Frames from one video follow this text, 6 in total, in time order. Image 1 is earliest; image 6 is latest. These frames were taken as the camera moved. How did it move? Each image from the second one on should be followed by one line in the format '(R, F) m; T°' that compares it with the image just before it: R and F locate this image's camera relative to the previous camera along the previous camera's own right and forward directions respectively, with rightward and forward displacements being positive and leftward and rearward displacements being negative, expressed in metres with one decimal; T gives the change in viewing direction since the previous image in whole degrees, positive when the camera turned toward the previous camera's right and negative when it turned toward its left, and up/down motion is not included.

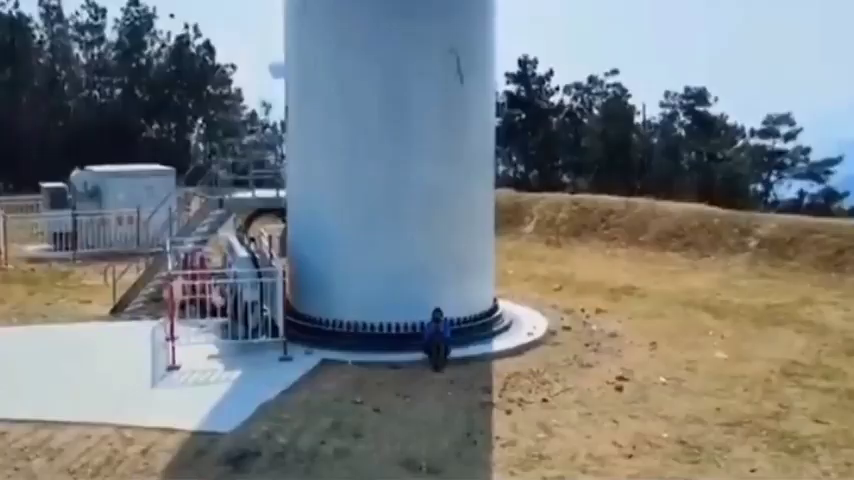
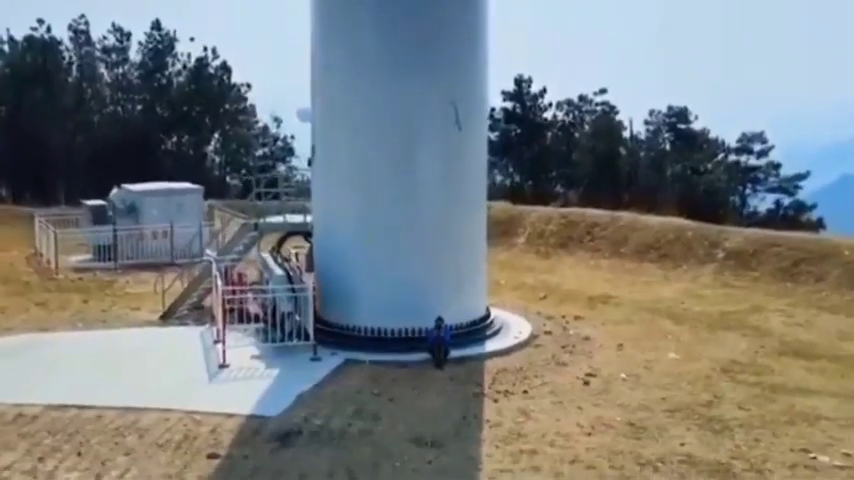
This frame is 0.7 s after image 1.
(-0.1, -2.1) m; 0°
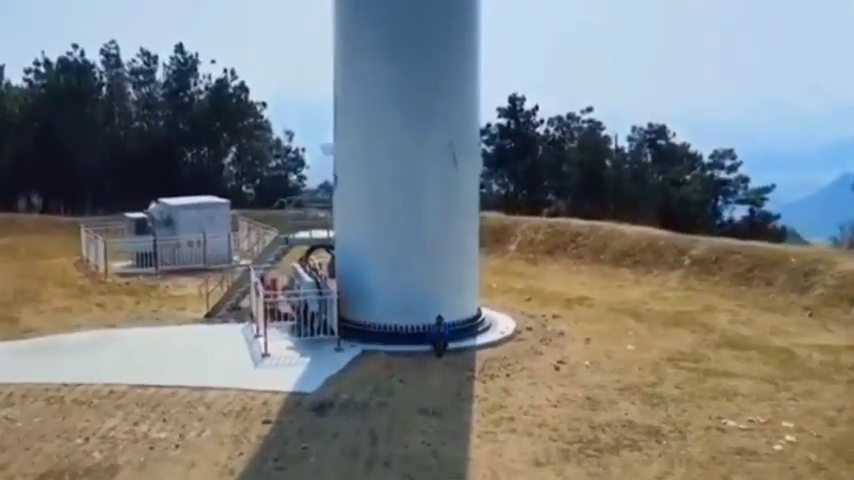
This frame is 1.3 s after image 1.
(-0.1, -2.8) m; 0°
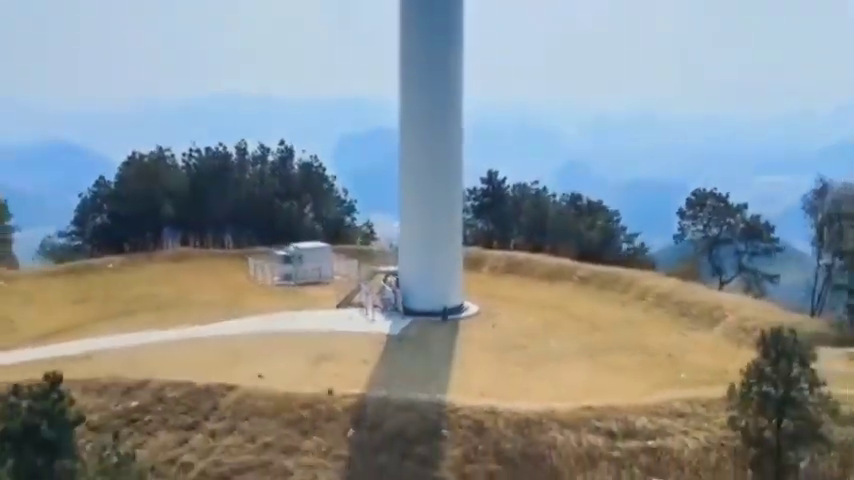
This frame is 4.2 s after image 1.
(-0.9, -20.4) m; 0°
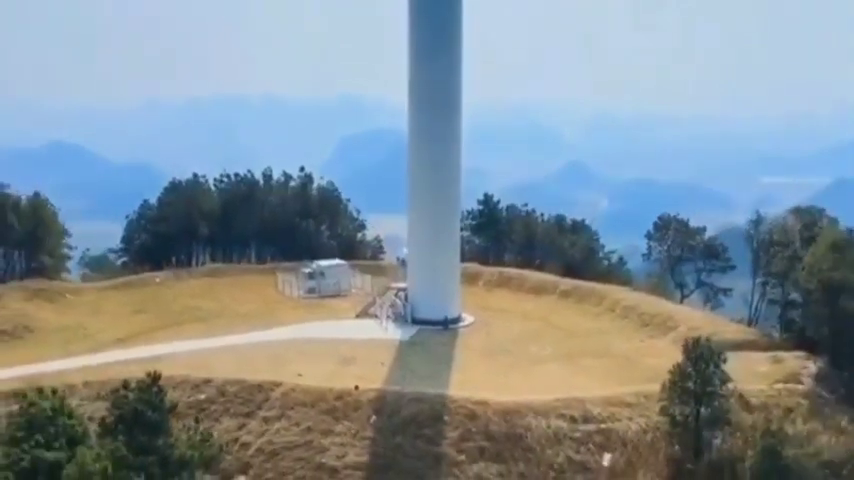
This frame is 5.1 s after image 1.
(-0.4, -7.3) m; 0°
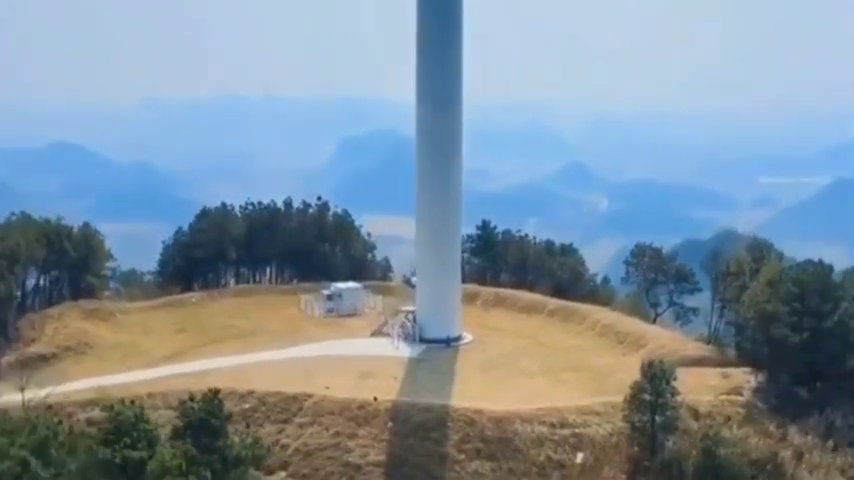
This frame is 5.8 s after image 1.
(-0.6, -7.1) m; 0°
